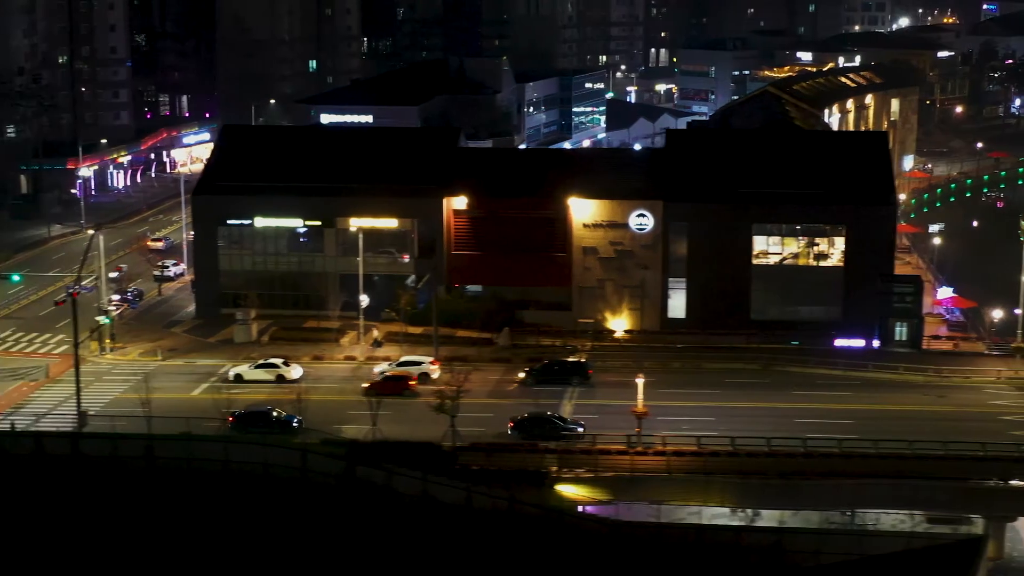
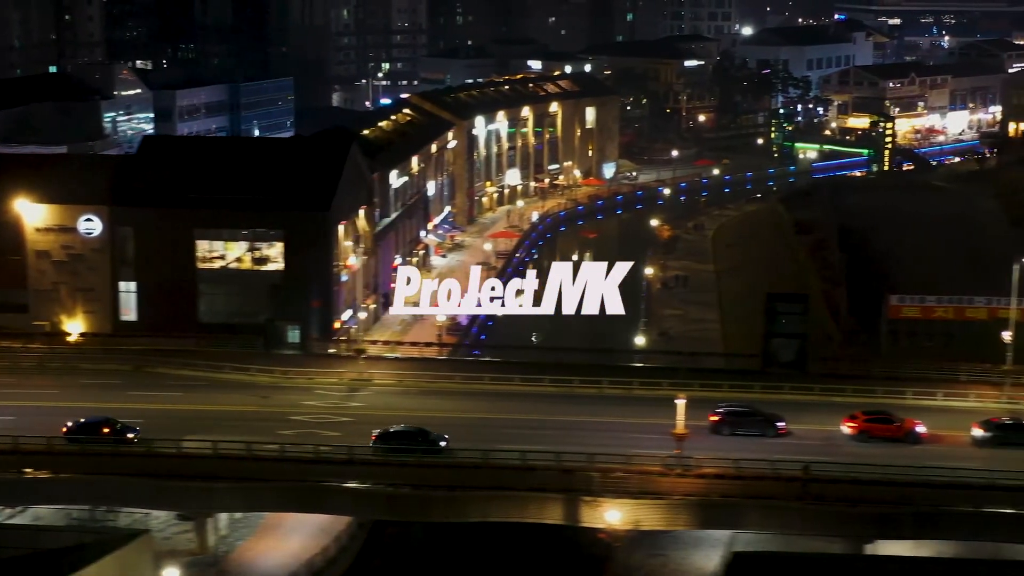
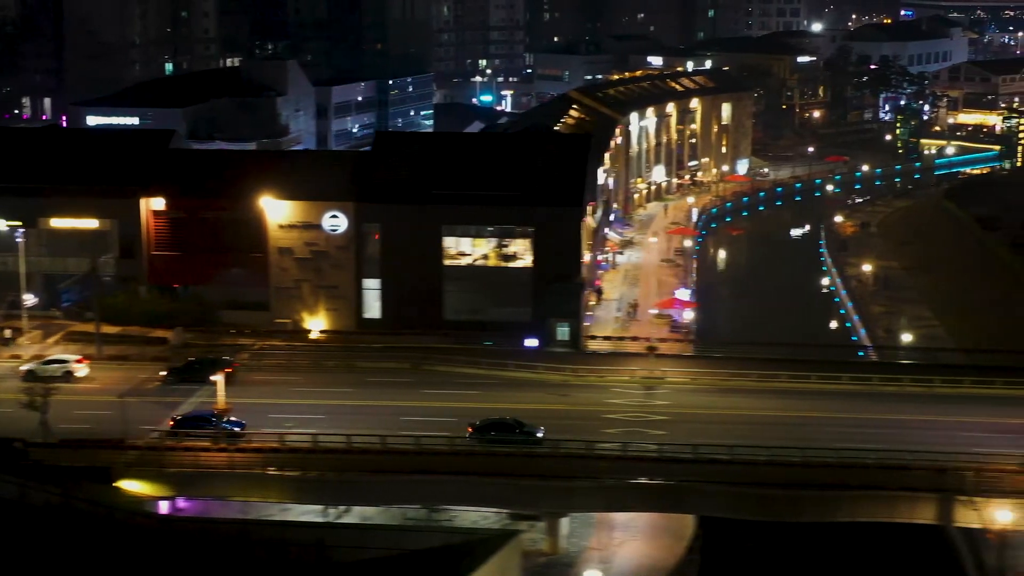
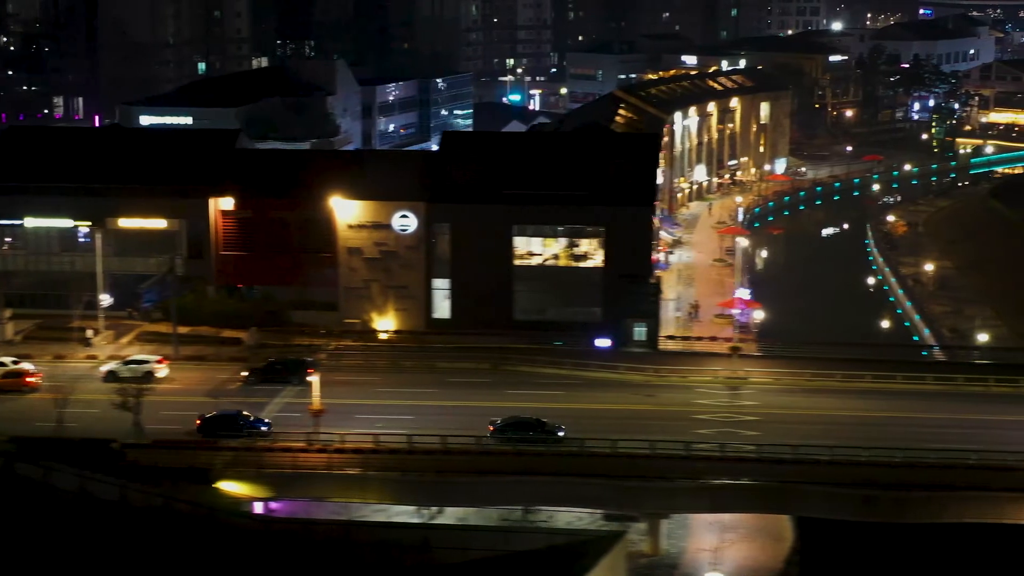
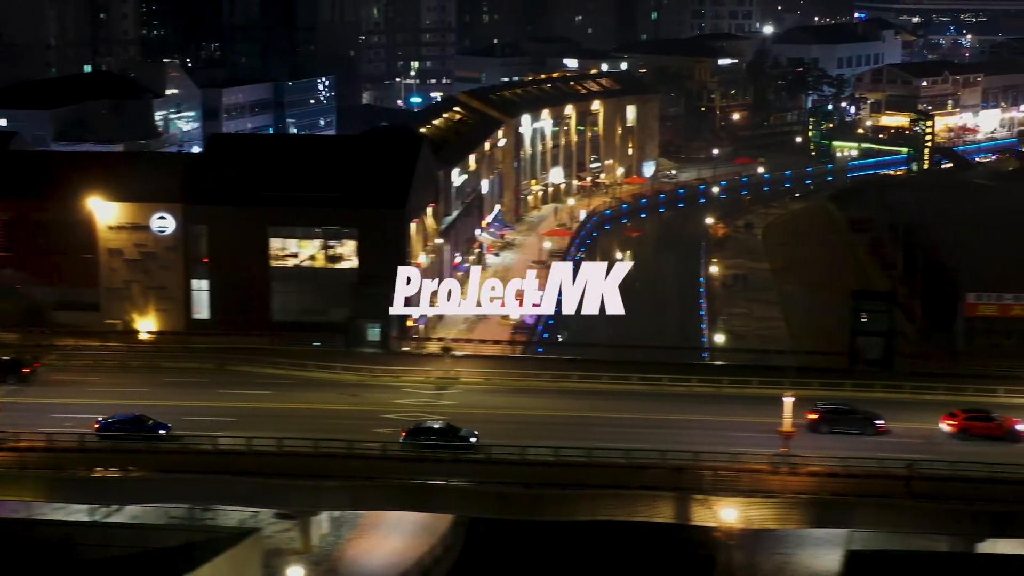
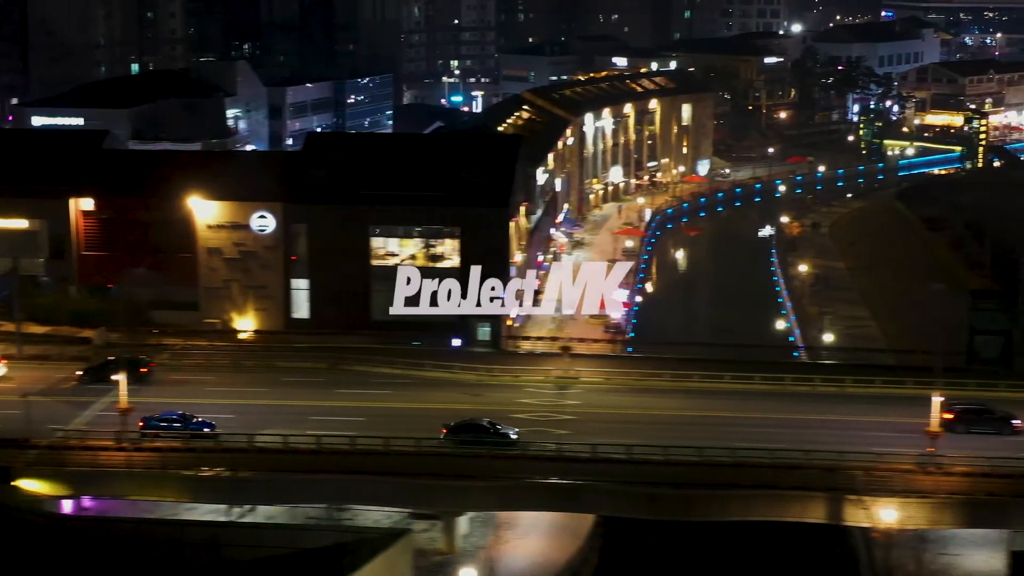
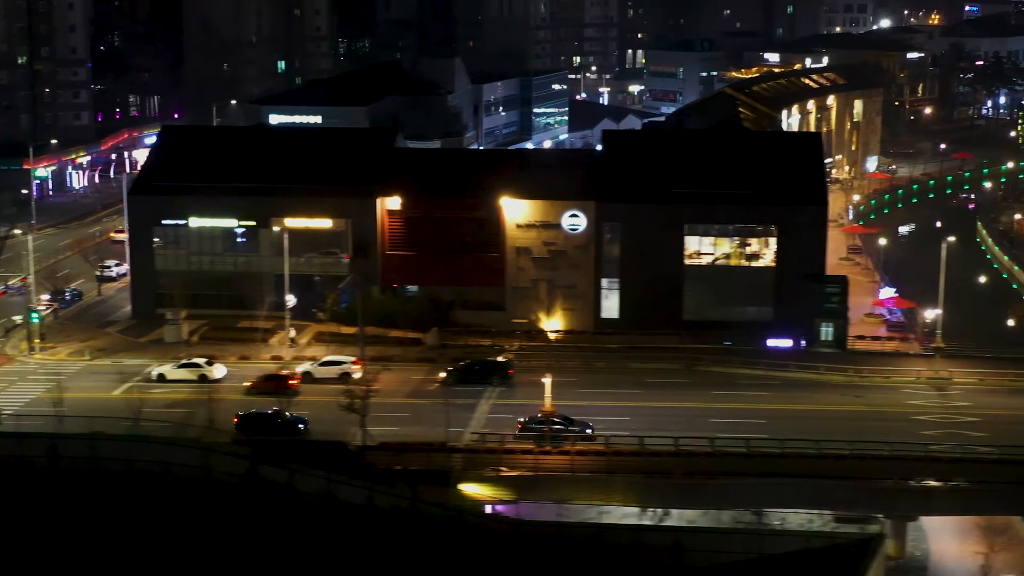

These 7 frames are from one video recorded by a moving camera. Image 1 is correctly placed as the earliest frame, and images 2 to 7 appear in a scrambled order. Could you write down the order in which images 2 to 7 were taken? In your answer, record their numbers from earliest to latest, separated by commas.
7, 4, 3, 6, 5, 2
